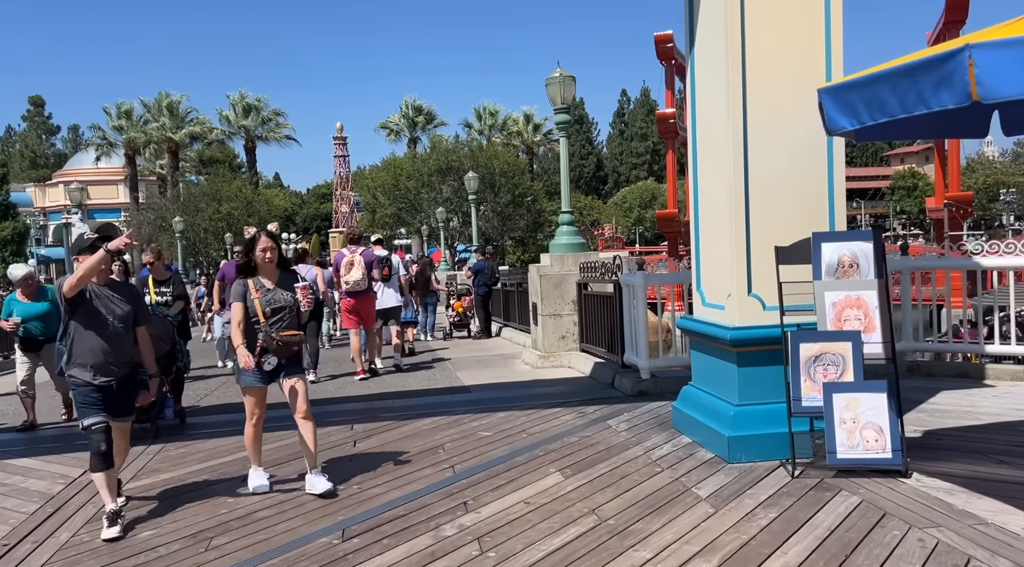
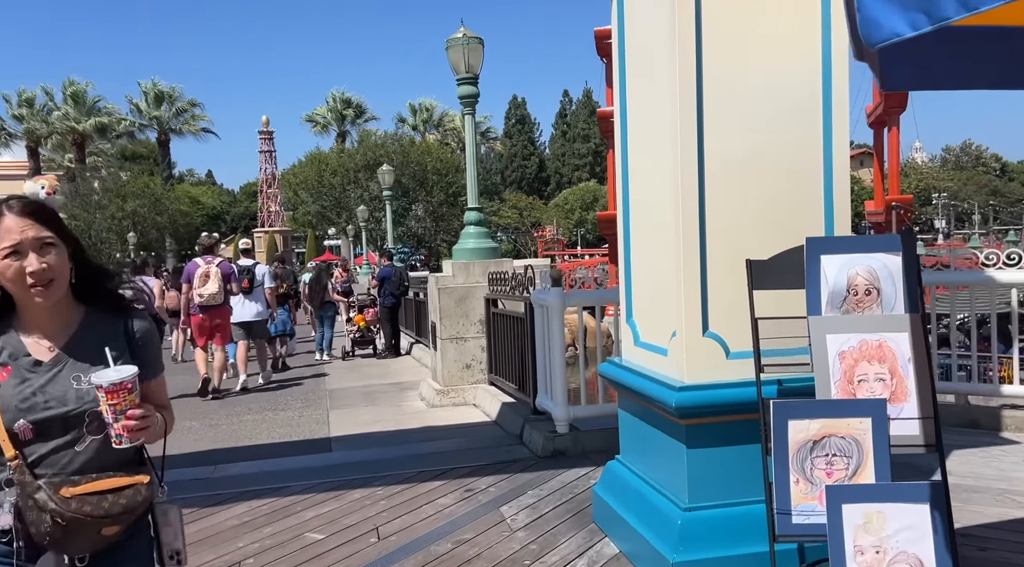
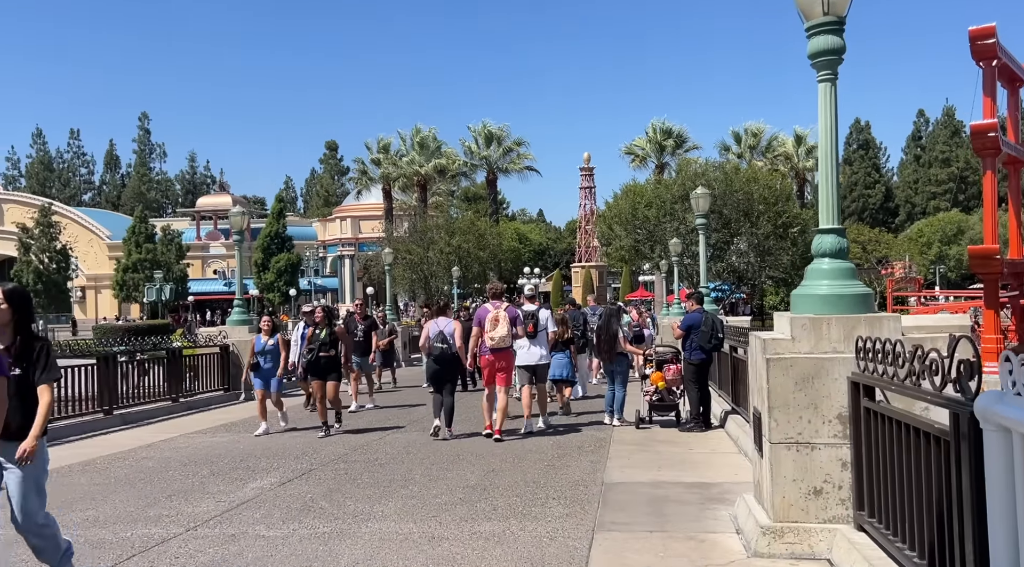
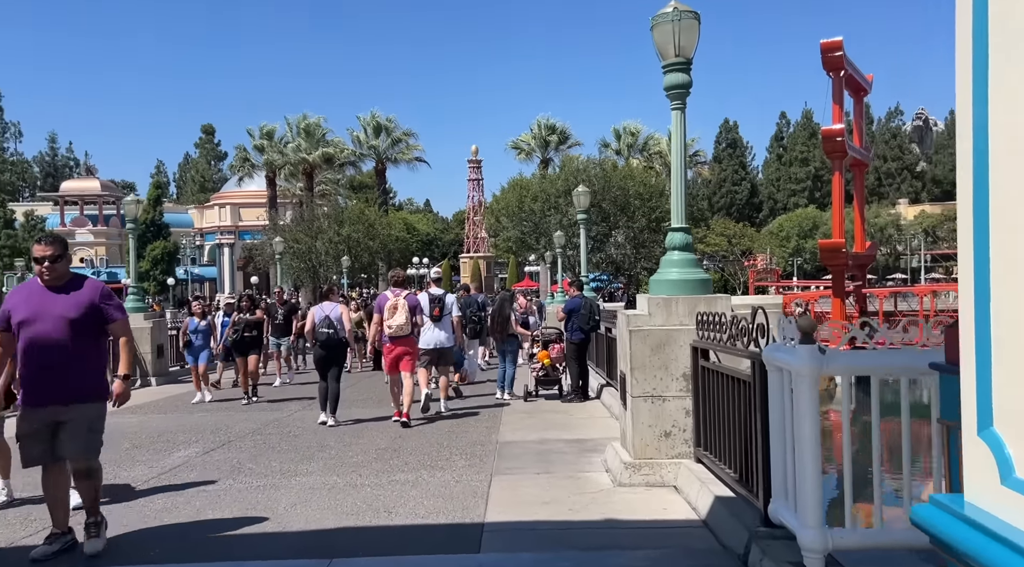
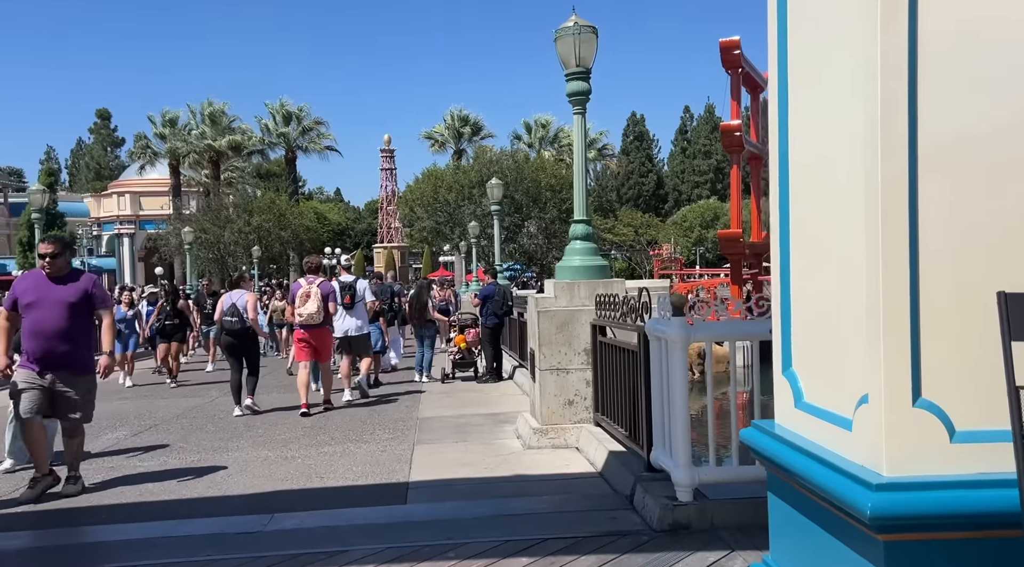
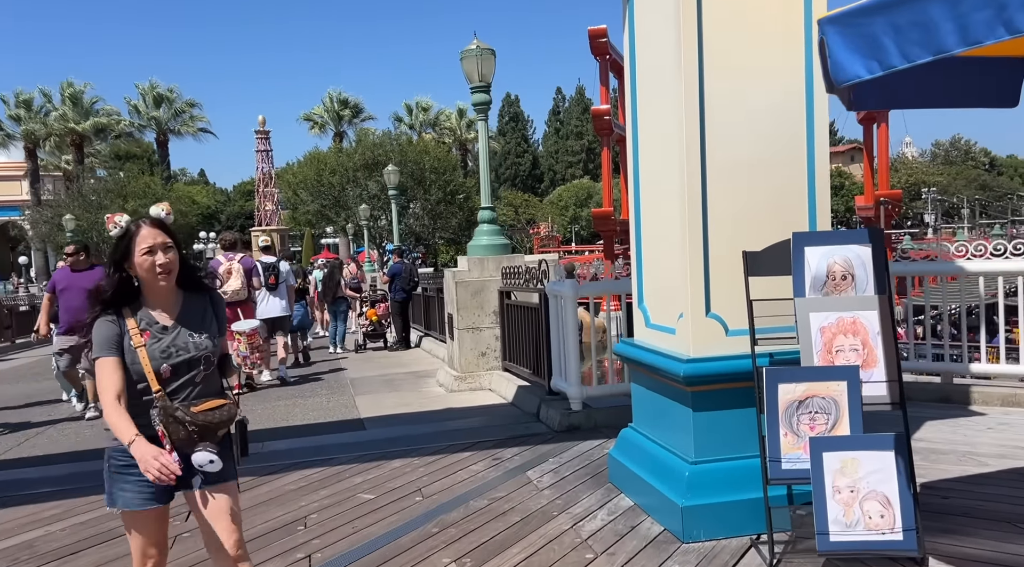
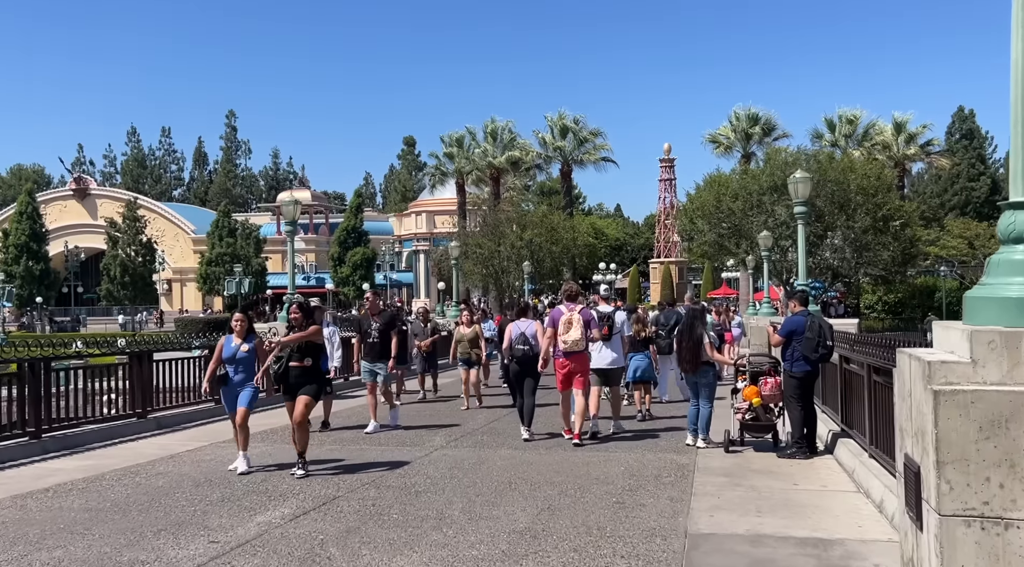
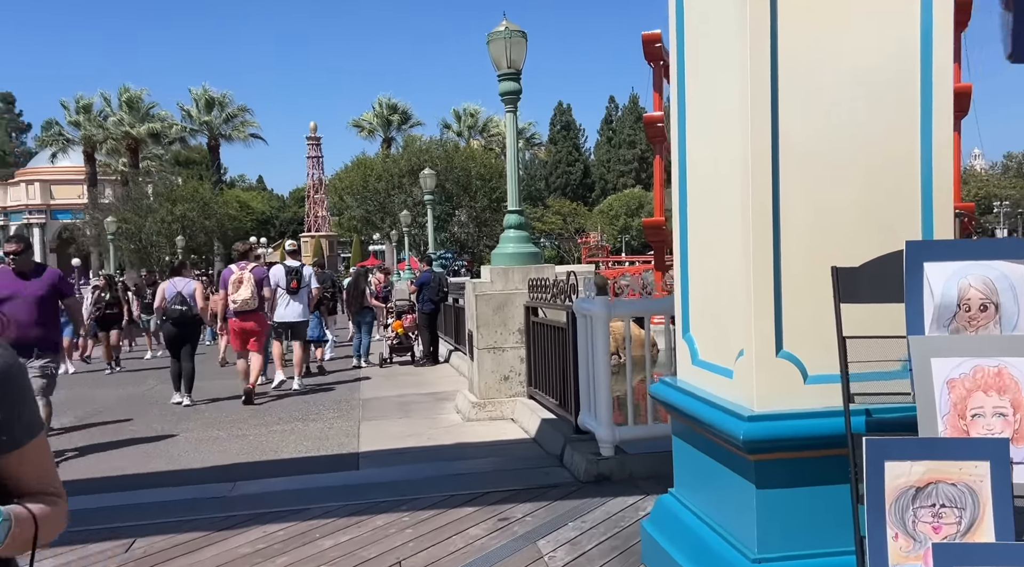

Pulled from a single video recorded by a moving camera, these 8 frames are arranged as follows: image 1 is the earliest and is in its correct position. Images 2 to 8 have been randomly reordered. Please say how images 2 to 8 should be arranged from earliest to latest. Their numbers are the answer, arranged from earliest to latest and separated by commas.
6, 2, 8, 5, 4, 3, 7
